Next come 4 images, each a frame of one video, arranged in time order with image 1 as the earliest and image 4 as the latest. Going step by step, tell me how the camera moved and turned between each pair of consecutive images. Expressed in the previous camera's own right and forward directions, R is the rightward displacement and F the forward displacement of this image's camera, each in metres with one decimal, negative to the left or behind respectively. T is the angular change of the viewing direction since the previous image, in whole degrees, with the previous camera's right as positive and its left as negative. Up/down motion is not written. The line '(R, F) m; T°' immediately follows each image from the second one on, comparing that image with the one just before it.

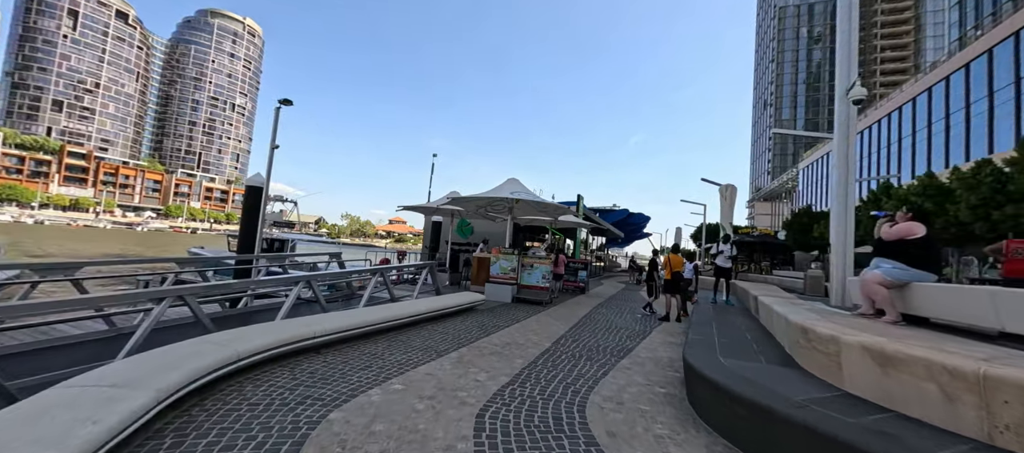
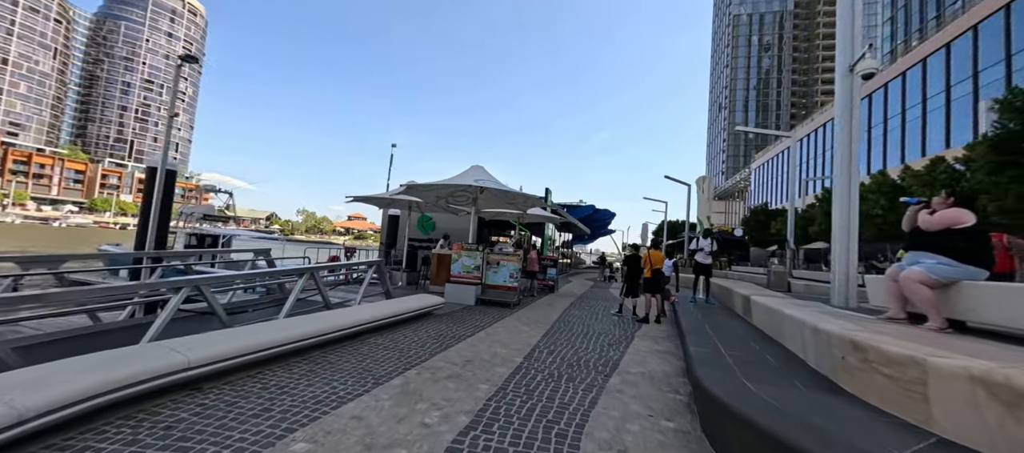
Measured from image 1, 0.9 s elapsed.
(0.0, +1.3) m; +6°
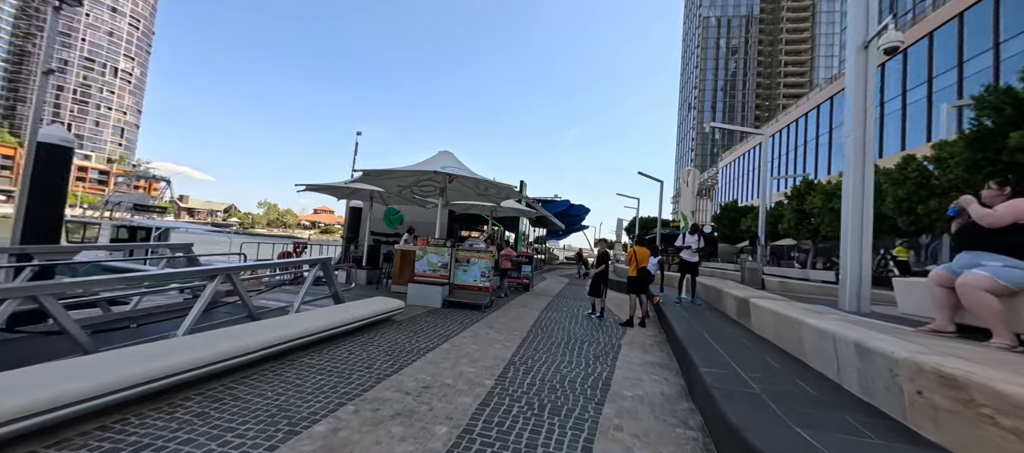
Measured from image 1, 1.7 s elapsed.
(0.0, +1.0) m; +4°
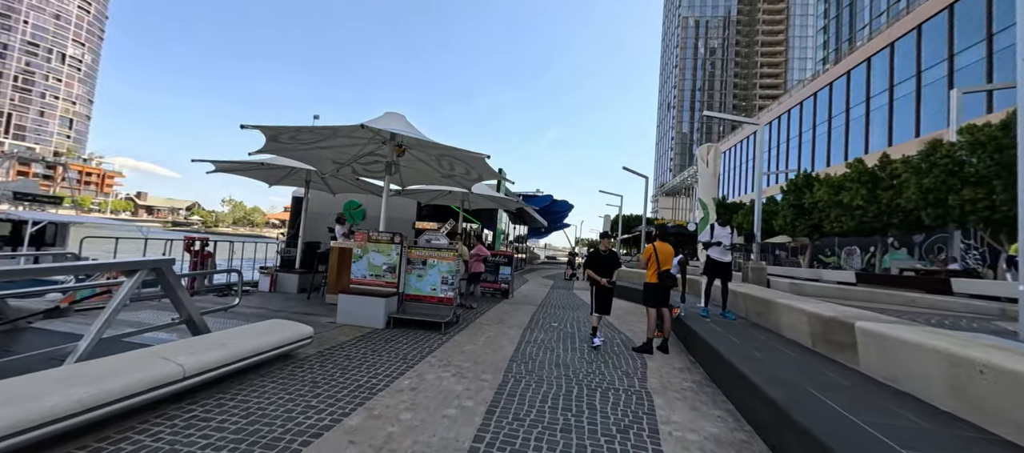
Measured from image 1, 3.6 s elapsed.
(+0.1, +2.5) m; +3°
